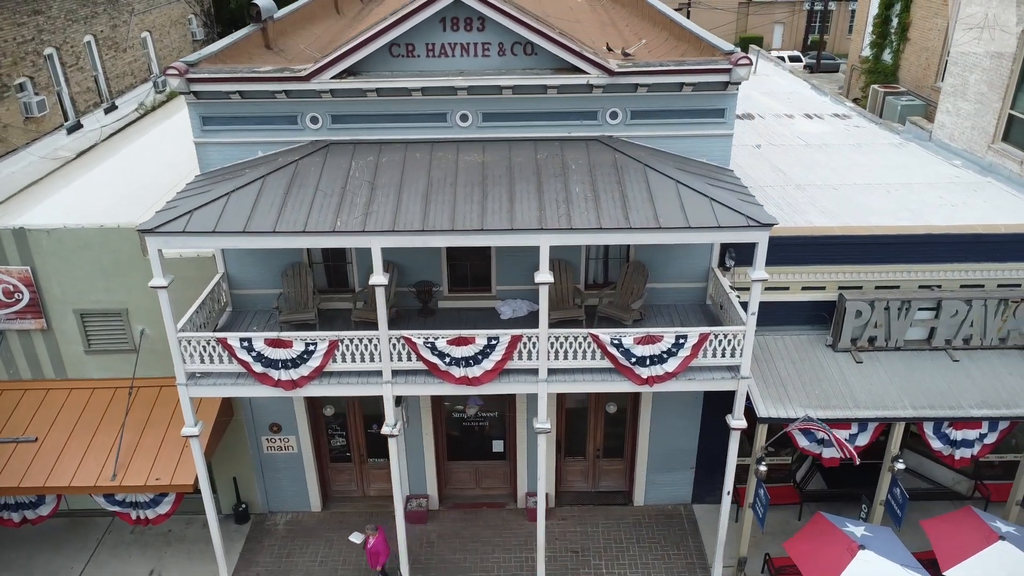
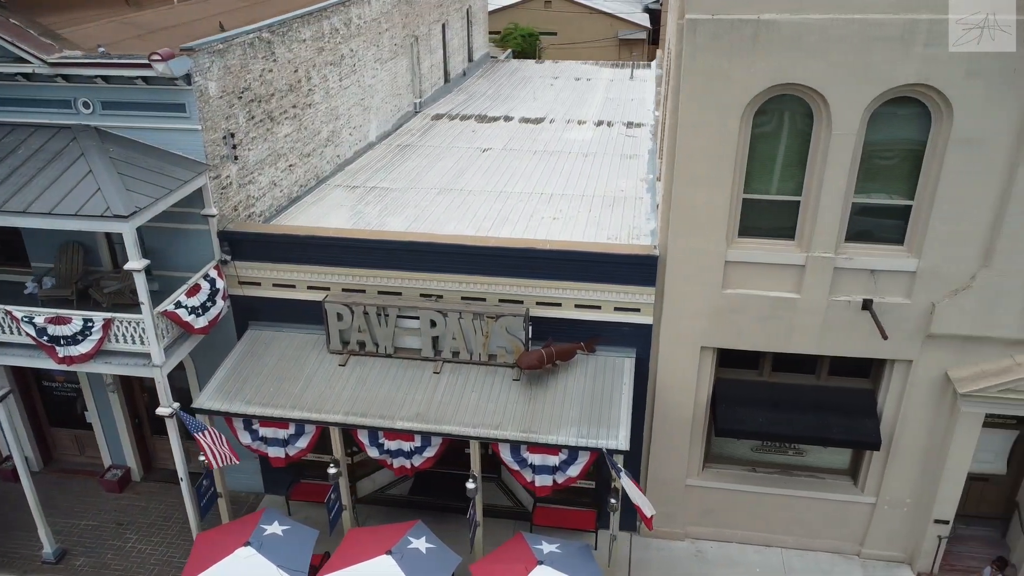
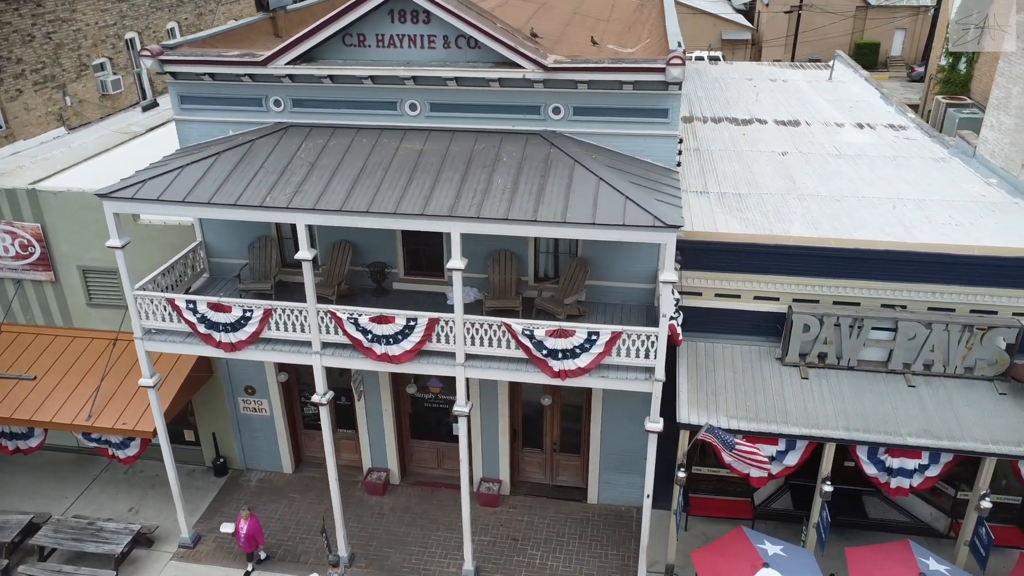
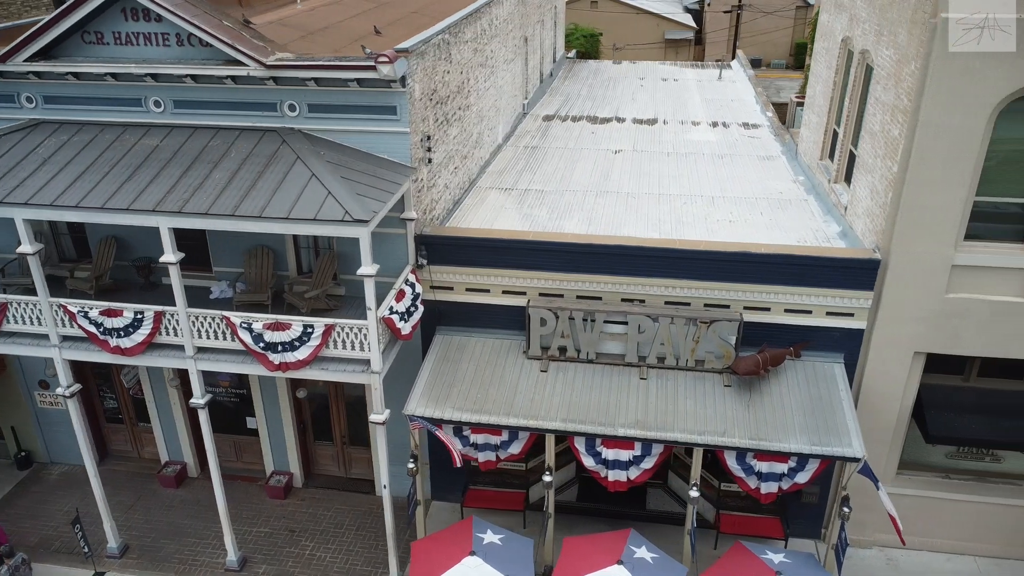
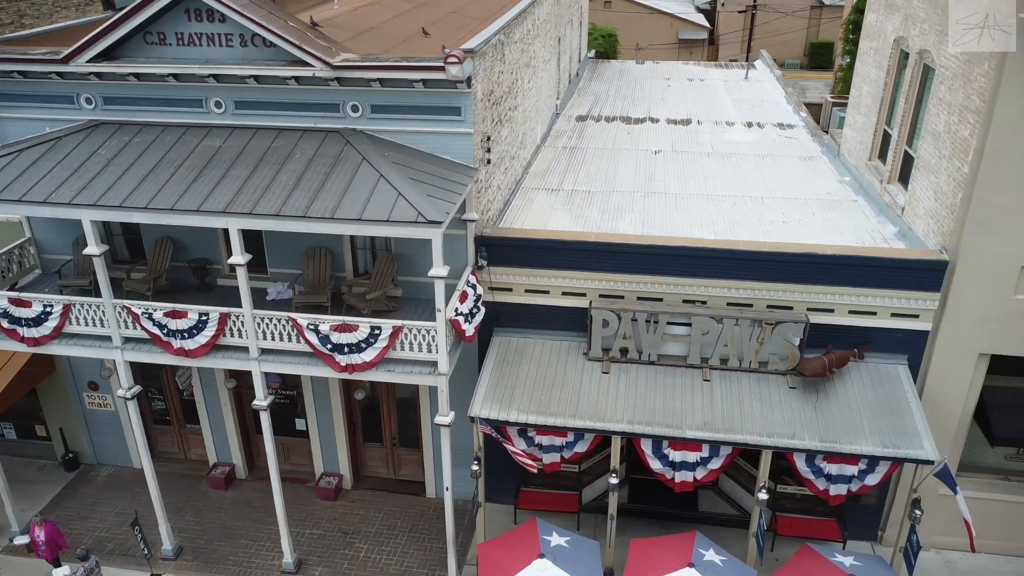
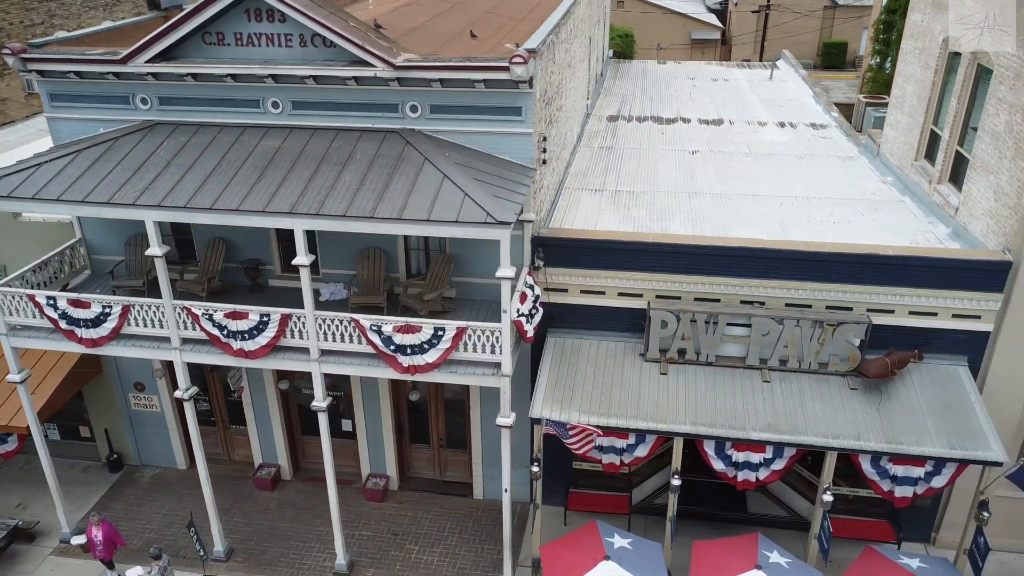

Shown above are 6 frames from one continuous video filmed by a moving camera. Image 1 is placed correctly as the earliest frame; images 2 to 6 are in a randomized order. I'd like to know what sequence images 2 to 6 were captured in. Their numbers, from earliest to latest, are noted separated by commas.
3, 6, 5, 4, 2
